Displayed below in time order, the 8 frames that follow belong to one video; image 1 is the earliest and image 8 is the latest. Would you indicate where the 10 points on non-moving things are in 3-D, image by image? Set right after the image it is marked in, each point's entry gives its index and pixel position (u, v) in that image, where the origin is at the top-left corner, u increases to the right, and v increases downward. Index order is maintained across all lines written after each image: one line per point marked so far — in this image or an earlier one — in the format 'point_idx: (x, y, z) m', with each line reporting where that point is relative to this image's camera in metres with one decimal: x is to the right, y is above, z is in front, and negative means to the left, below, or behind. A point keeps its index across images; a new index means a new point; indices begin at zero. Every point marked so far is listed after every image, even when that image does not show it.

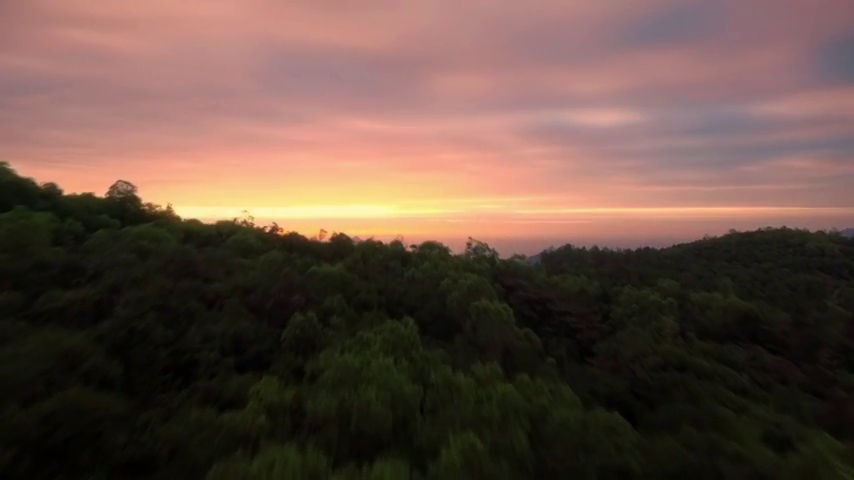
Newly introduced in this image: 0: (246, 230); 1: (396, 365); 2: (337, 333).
0: (-12.9, +0.8, +15.3) m
1: (-0.9, -4.1, +6.4) m
2: (-3.1, -3.3, +7.3) m
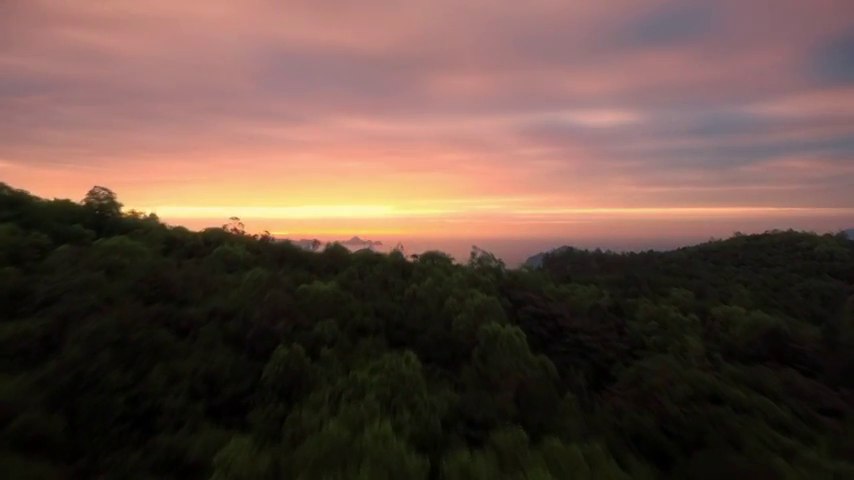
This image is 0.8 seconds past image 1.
0: (-12.8, +0.1, +14.3) m
1: (-0.8, -4.7, +5.4) m
2: (-3.0, -3.9, +6.4) m
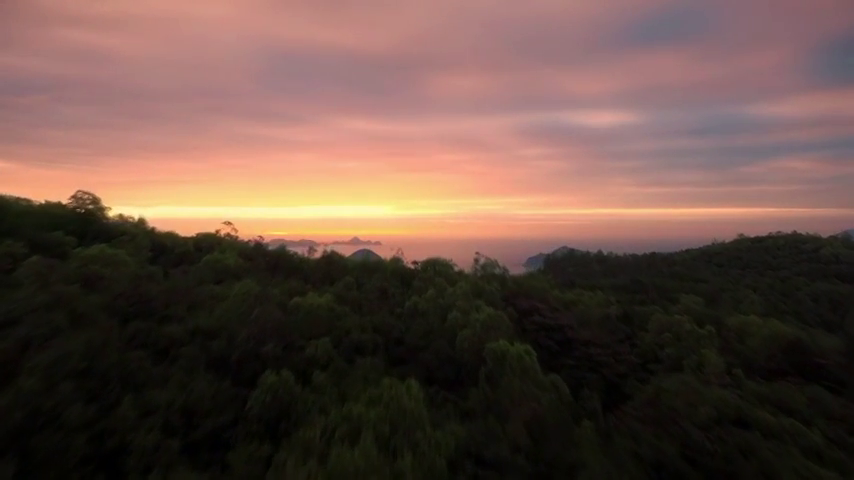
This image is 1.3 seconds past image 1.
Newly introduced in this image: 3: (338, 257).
0: (-12.8, -0.3, +13.6) m
1: (-0.7, -5.1, +4.8) m
2: (-2.9, -4.3, +5.7) m
3: (-5.0, -1.0, +11.9) m
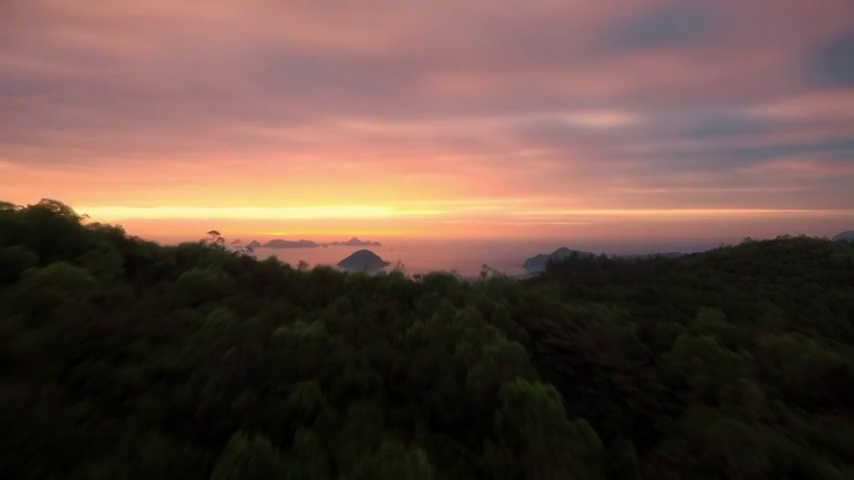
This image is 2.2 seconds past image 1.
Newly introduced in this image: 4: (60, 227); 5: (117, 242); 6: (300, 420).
0: (-12.6, -1.0, +12.5) m
1: (-0.5, -5.7, +3.7) m
2: (-2.7, -4.9, +4.6) m
3: (-4.8, -1.7, +10.7) m
4: (-18.4, +0.5, +10.7) m
5: (-17.1, -0.6, +11.7) m
6: (-3.2, -4.5, +5.4) m
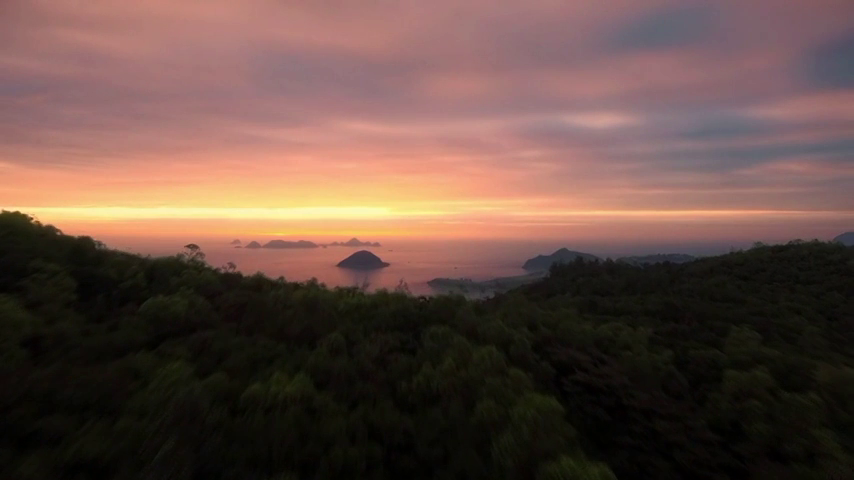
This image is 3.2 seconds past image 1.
0: (-12.3, -1.8, +10.9) m
1: (-0.2, -6.6, +2.2) m
2: (-2.3, -5.8, +3.1) m
3: (-4.5, -2.5, +9.2) m
4: (-18.1, -0.3, +9.1) m
5: (-16.7, -1.4, +10.1) m
6: (-2.9, -5.3, +3.8) m
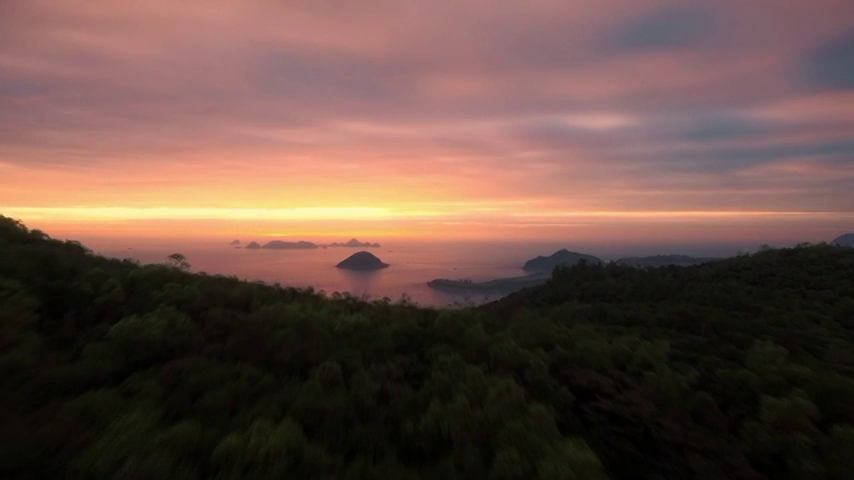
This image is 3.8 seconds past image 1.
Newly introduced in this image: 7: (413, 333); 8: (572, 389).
0: (-12.0, -2.3, +10.0) m
1: (+0.1, -7.1, +1.2) m
2: (-2.1, -6.2, +2.2) m
3: (-4.2, -3.0, +8.3) m
4: (-17.9, -0.8, +8.1) m
5: (-16.5, -1.9, +9.2) m
6: (-2.6, -5.8, +2.9) m
7: (-0.6, -4.0, +9.2) m
8: (+5.8, -6.0, +8.5) m
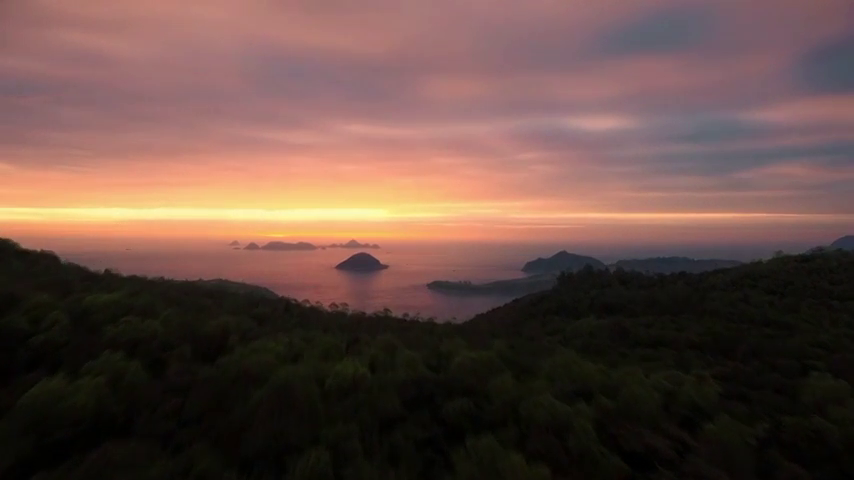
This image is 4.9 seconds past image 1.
0: (-11.5, -3.3, +8.2) m
1: (+0.6, -8.0, -0.5) m
2: (-1.6, -7.2, +0.4) m
3: (-3.7, -4.0, +6.5) m
4: (-17.4, -1.8, +6.3) m
5: (-16.0, -2.9, +7.4) m
6: (-2.1, -6.7, +1.1) m
7: (-0.1, -5.0, +7.4) m
8: (+6.3, -6.9, +6.7) m
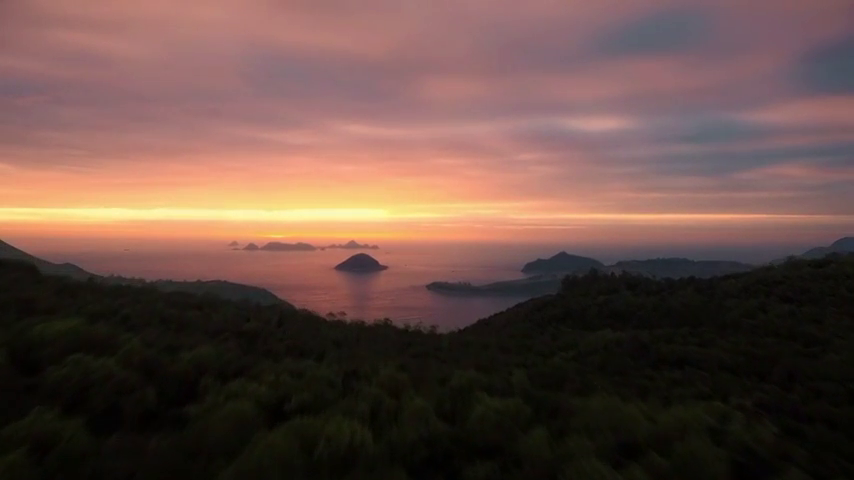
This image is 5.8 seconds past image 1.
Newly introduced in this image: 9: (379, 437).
0: (-11.1, -4.0, +6.7) m
1: (+1.1, -8.7, -2.0) m
2: (-1.1, -7.9, -1.1) m
3: (-3.3, -4.7, +5.1) m
4: (-16.9, -2.5, +4.8) m
5: (-15.6, -3.6, +5.9) m
6: (-1.6, -7.4, -0.3) m
7: (+0.3, -5.7, +6.0) m
8: (+6.7, -7.6, +5.3) m
9: (-1.2, -5.1, +5.9) m
